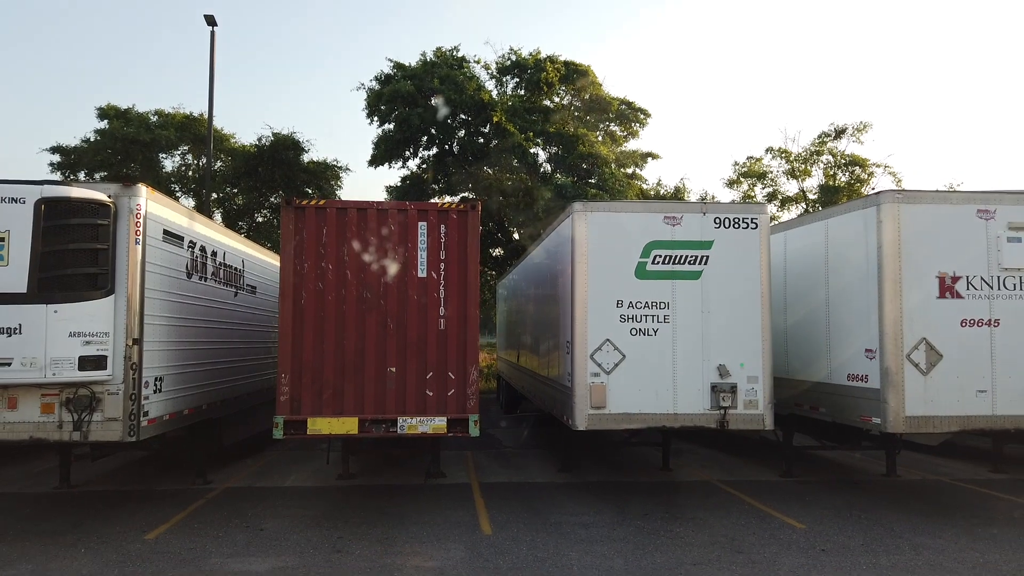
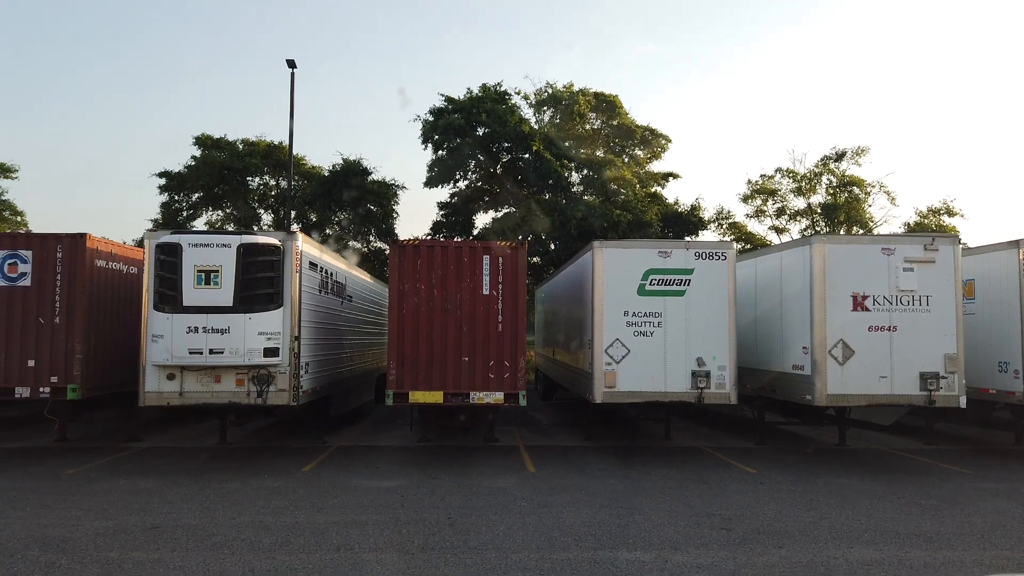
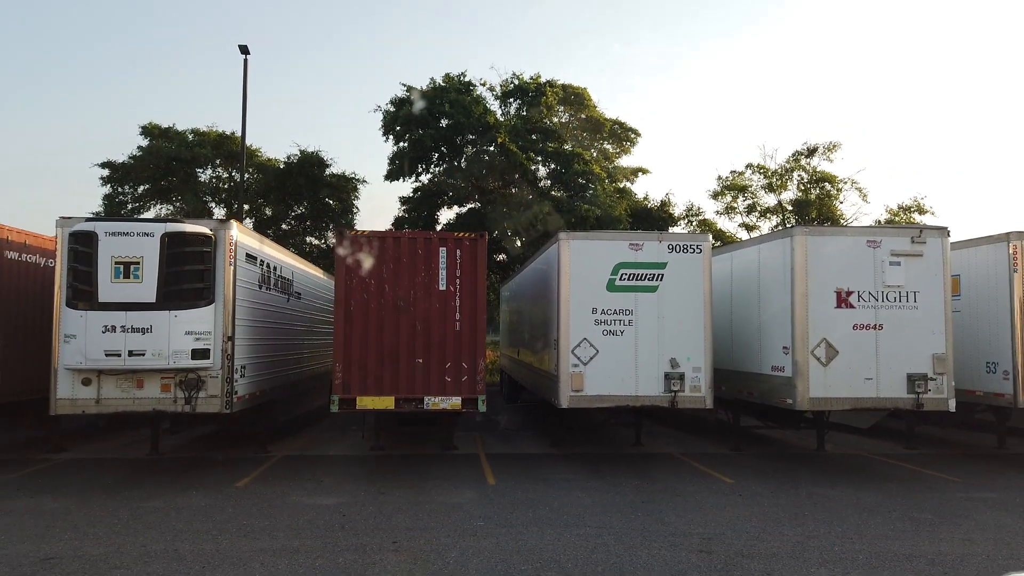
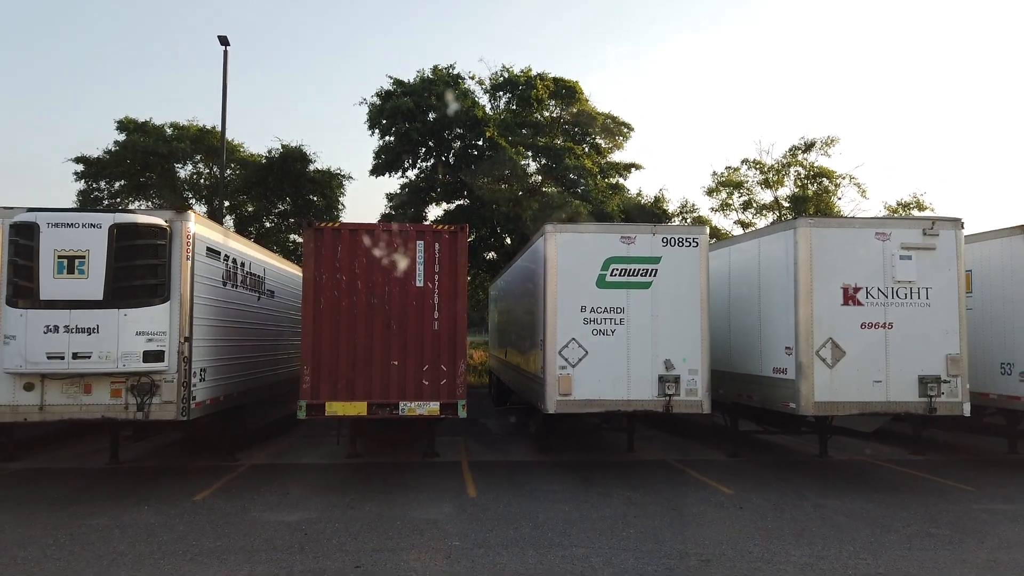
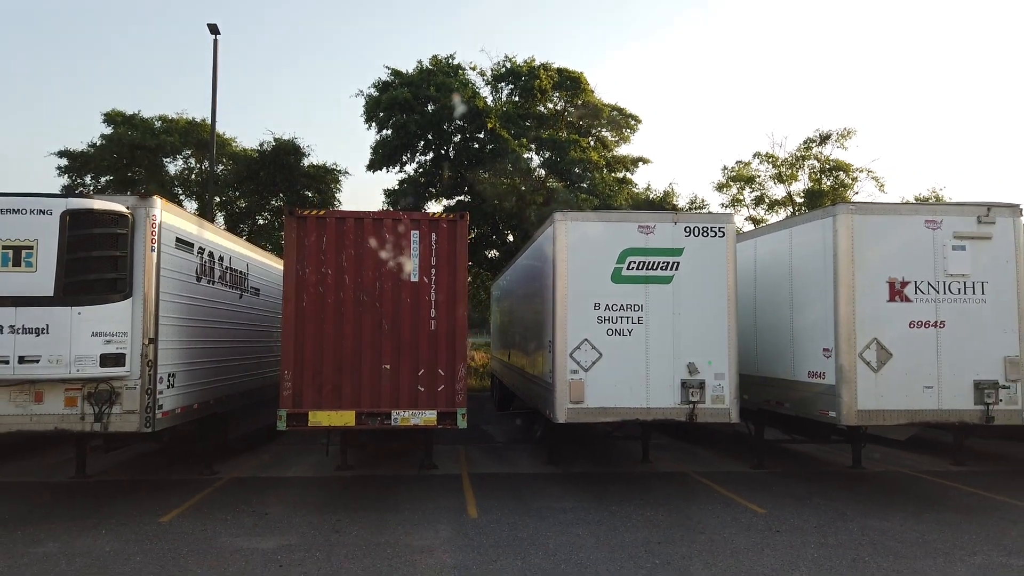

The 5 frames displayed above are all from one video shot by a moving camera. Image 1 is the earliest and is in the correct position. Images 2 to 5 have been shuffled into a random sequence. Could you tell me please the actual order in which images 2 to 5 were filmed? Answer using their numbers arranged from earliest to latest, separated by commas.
5, 4, 3, 2
